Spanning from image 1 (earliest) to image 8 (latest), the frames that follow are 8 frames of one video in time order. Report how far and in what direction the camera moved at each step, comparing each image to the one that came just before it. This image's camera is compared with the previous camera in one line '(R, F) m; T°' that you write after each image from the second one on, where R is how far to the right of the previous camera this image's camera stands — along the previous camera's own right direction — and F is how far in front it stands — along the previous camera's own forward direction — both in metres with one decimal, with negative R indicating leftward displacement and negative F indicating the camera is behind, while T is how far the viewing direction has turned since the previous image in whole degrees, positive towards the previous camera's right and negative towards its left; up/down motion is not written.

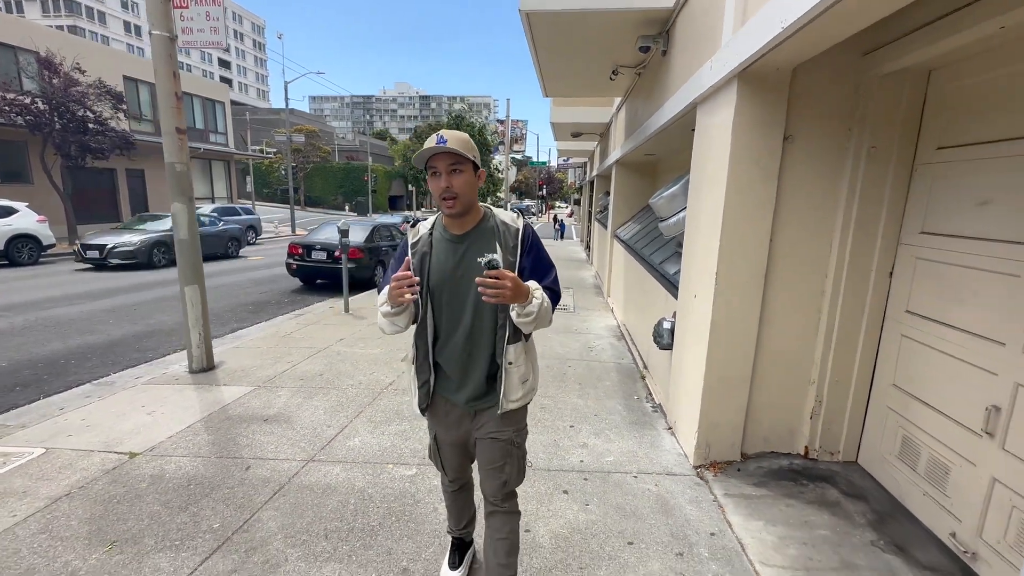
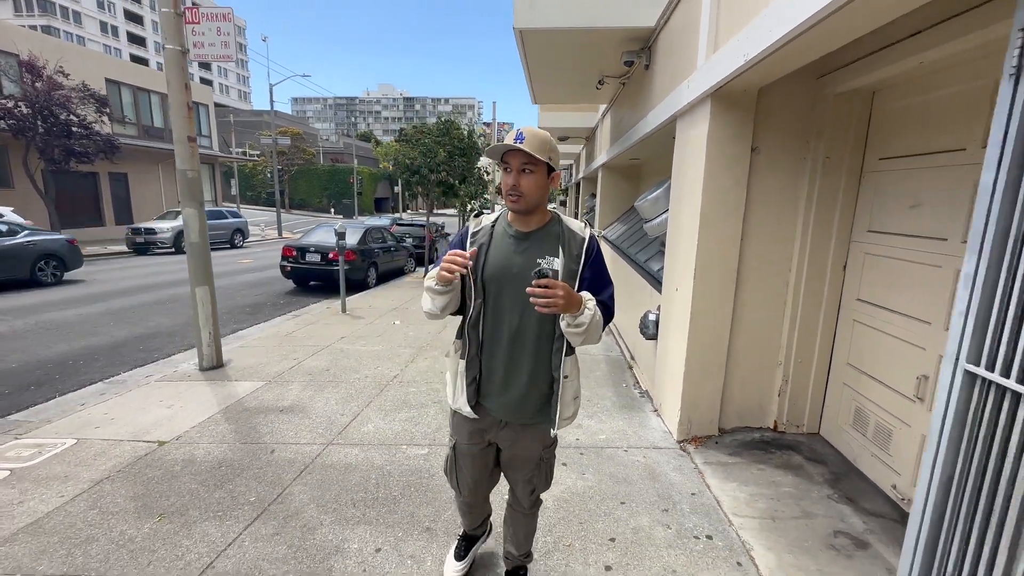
(-0.1, -0.3) m; +2°
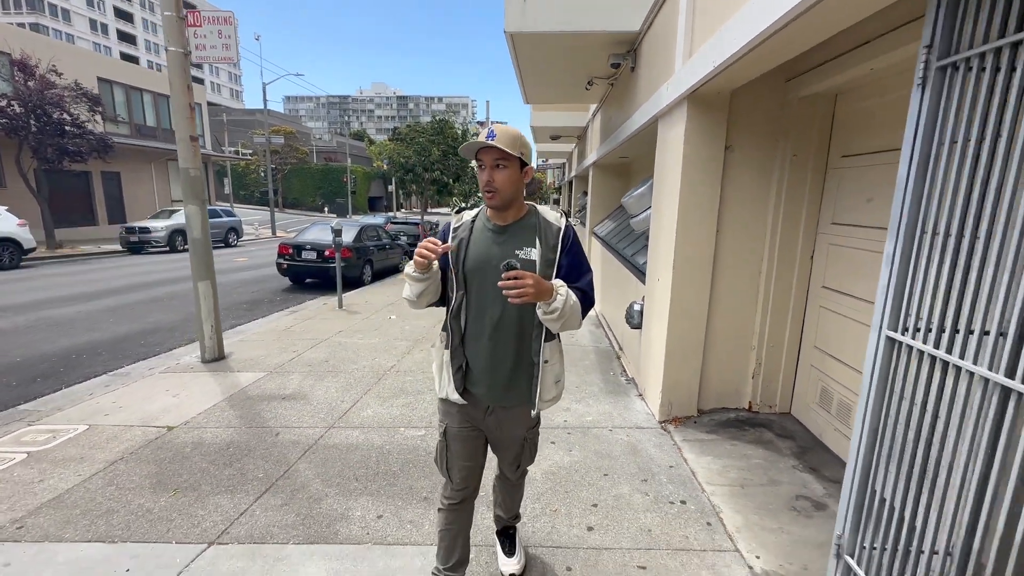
(0.0, -0.2) m; +1°
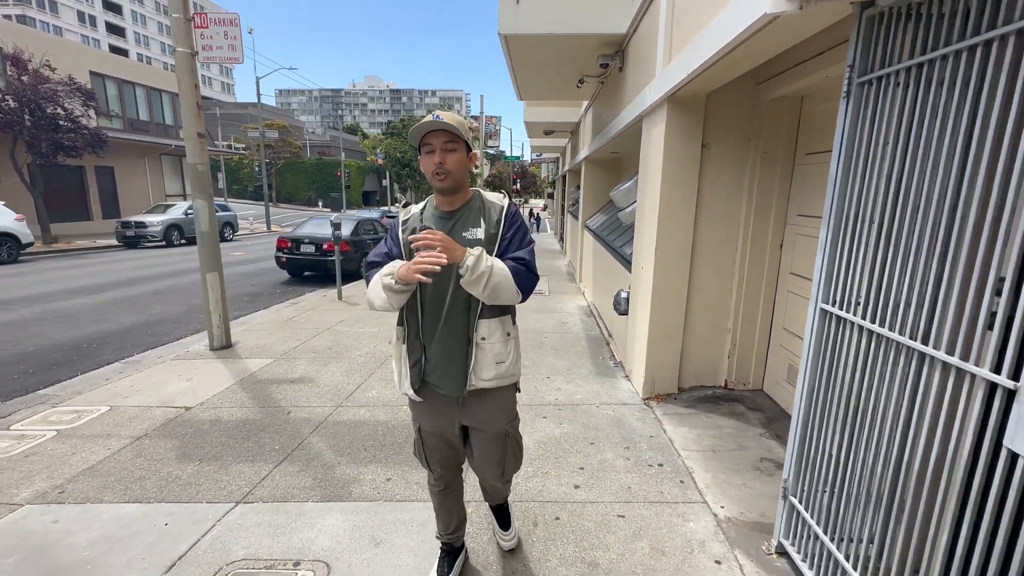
(0.0, -0.3) m; +1°
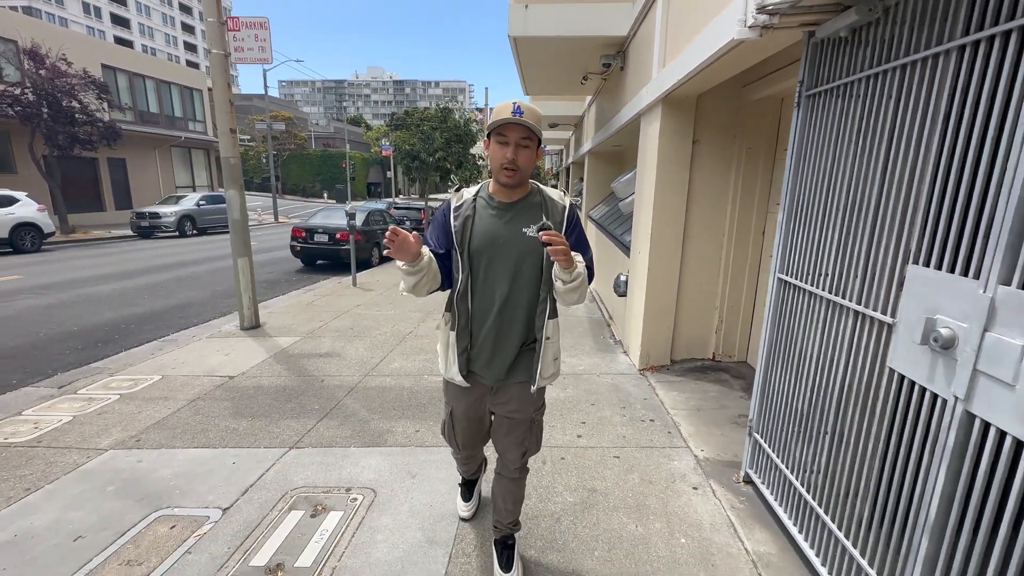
(-0.1, -0.5) m; 0°
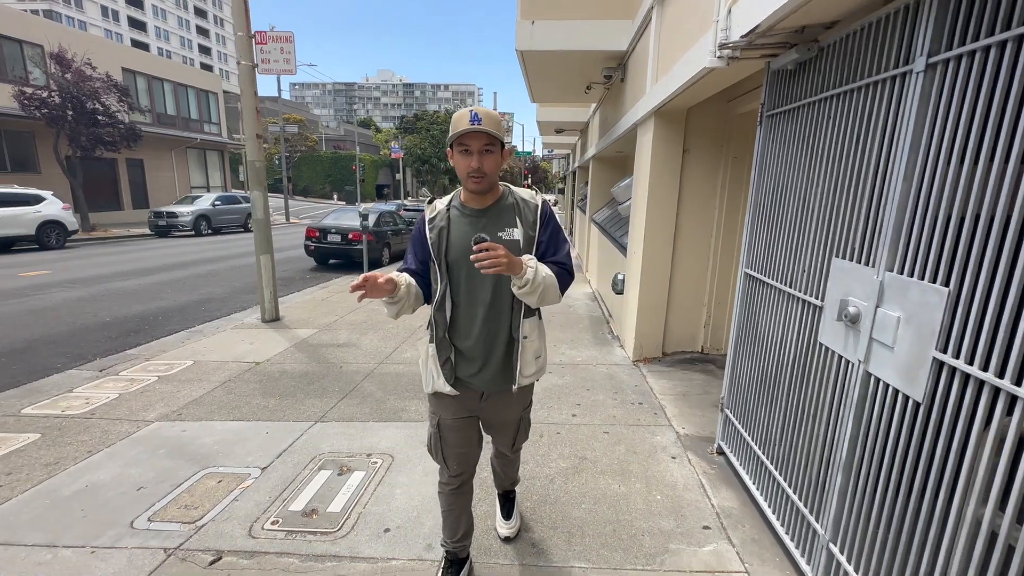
(0.0, -0.4) m; -1°
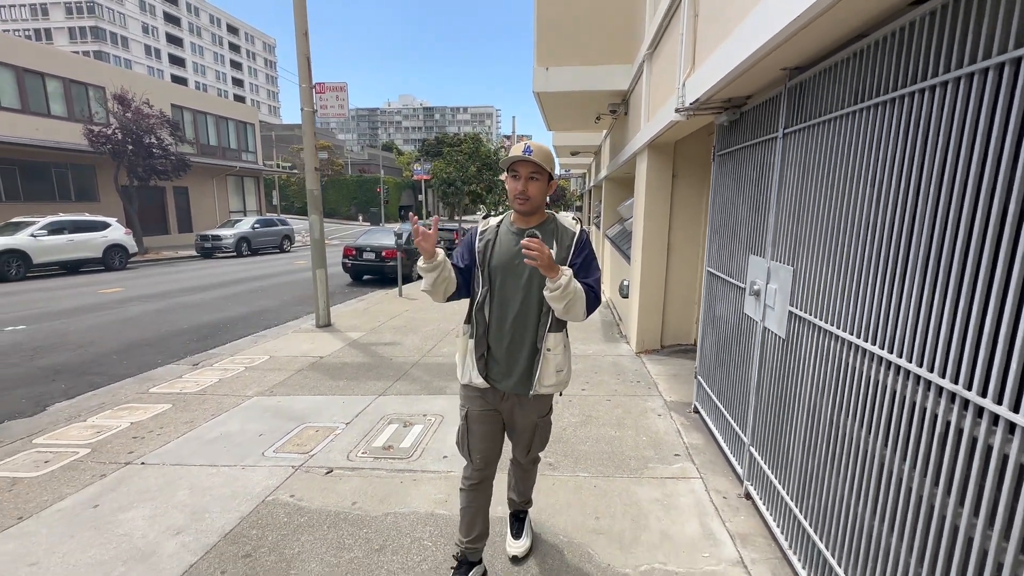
(0.0, -0.9) m; -2°
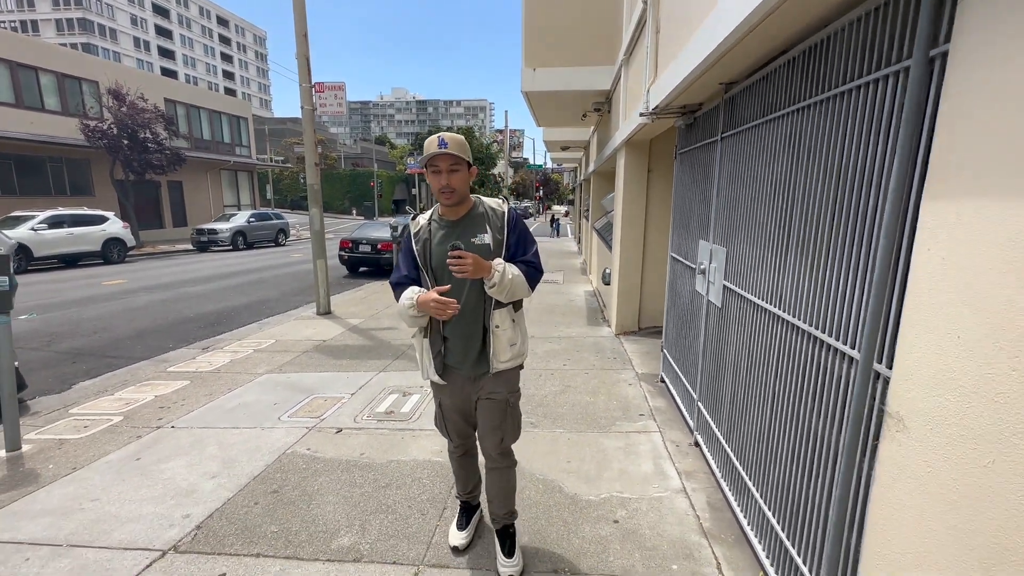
(+0.1, -0.5) m; +1°
